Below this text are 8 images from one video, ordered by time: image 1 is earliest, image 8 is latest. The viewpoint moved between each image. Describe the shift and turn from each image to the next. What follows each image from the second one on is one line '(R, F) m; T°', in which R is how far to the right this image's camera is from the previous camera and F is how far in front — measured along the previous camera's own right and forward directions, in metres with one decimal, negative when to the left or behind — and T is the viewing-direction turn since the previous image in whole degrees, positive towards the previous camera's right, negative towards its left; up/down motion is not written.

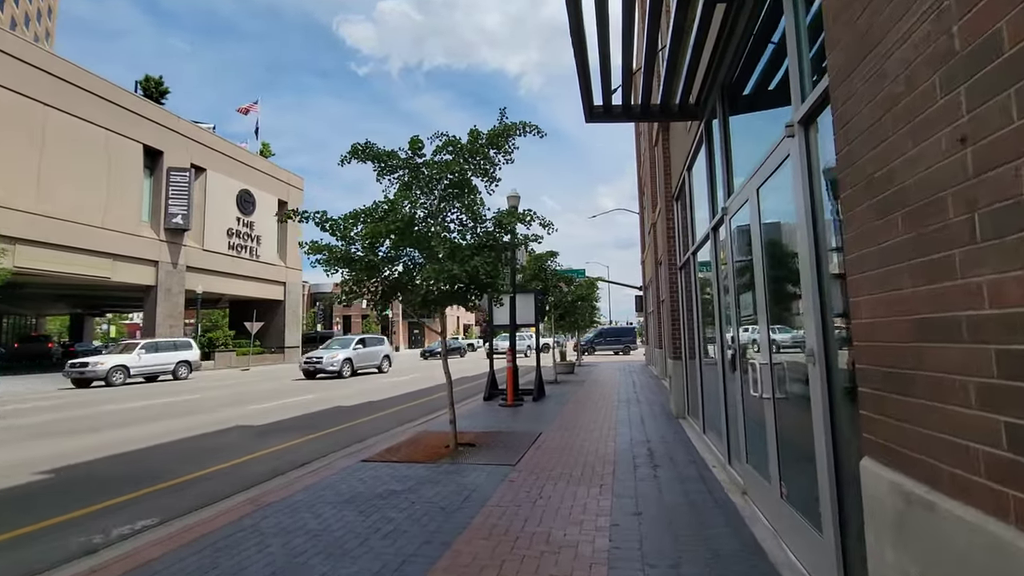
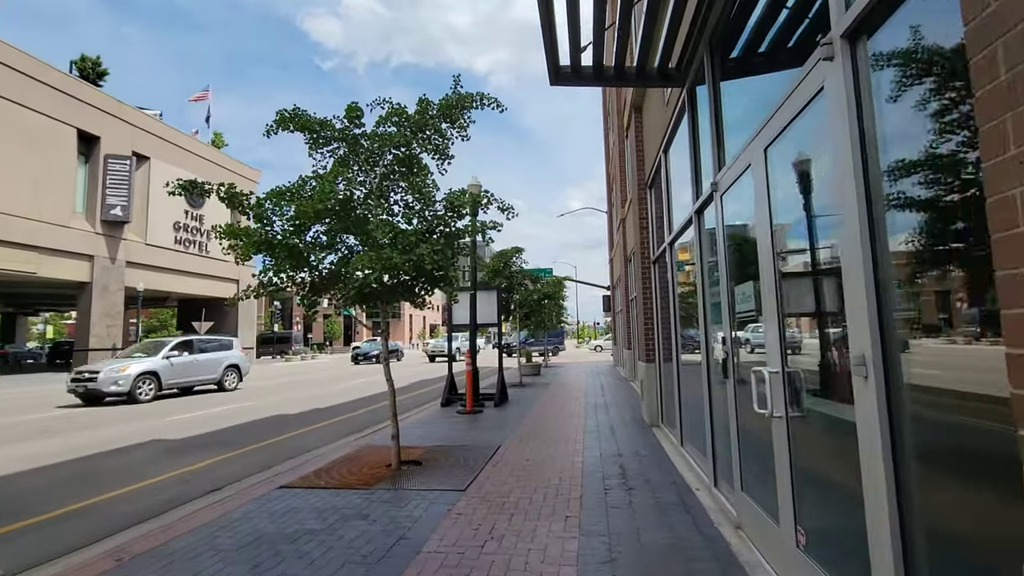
(+0.2, +1.0) m; +4°
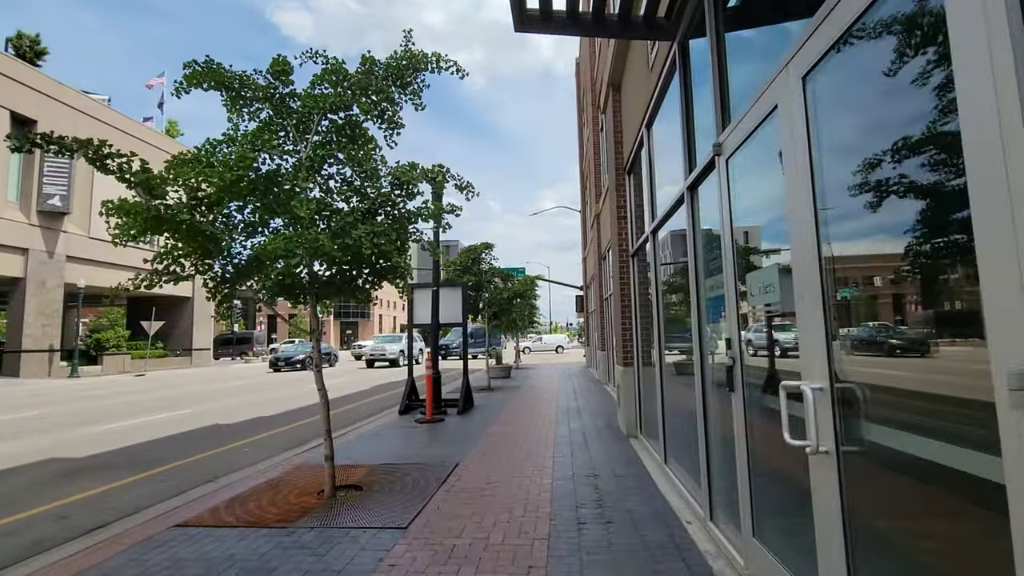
(+0.2, +1.0) m; +3°
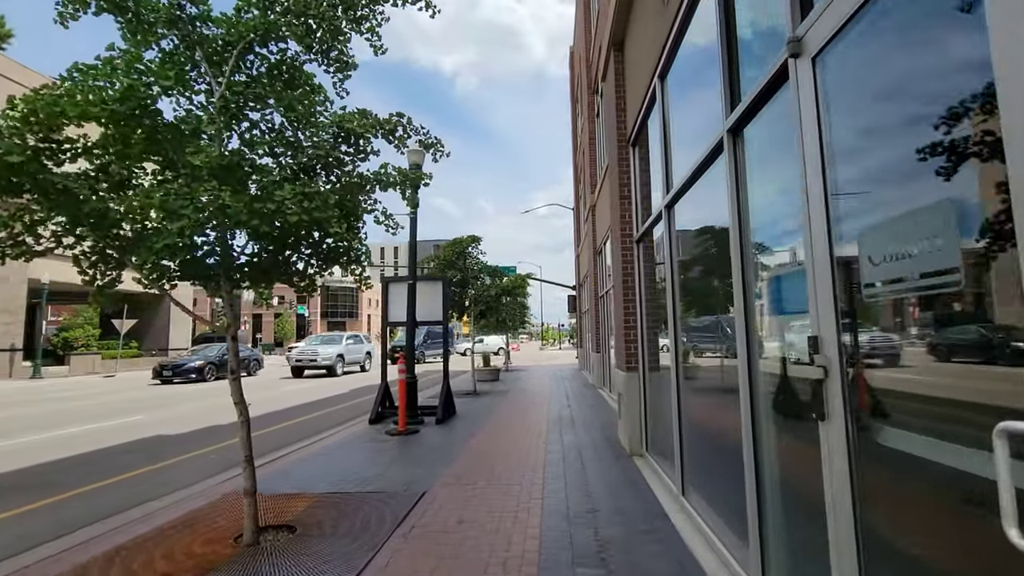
(+0.1, +1.2) m; +1°
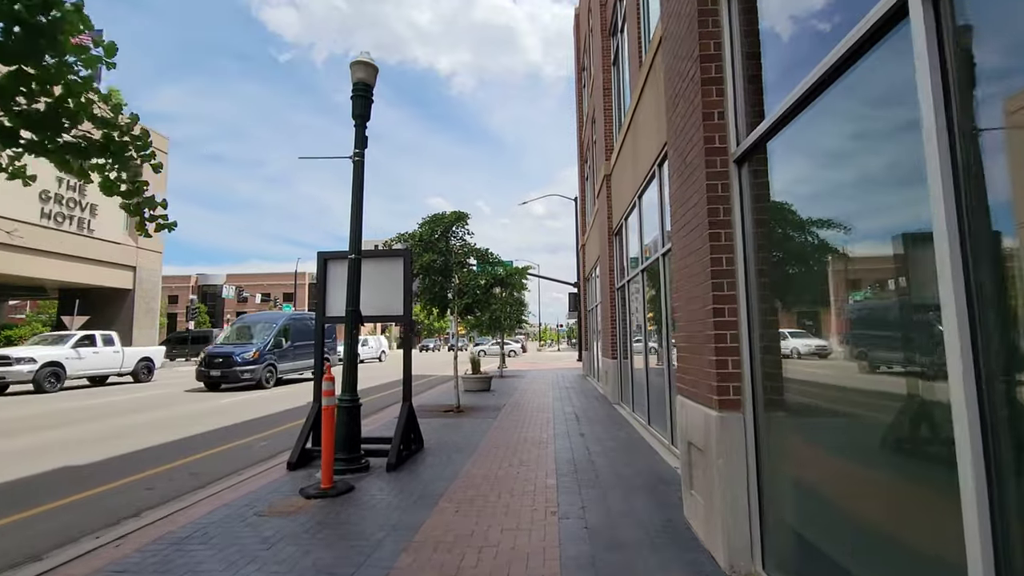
(+0.1, +3.3) m; 0°
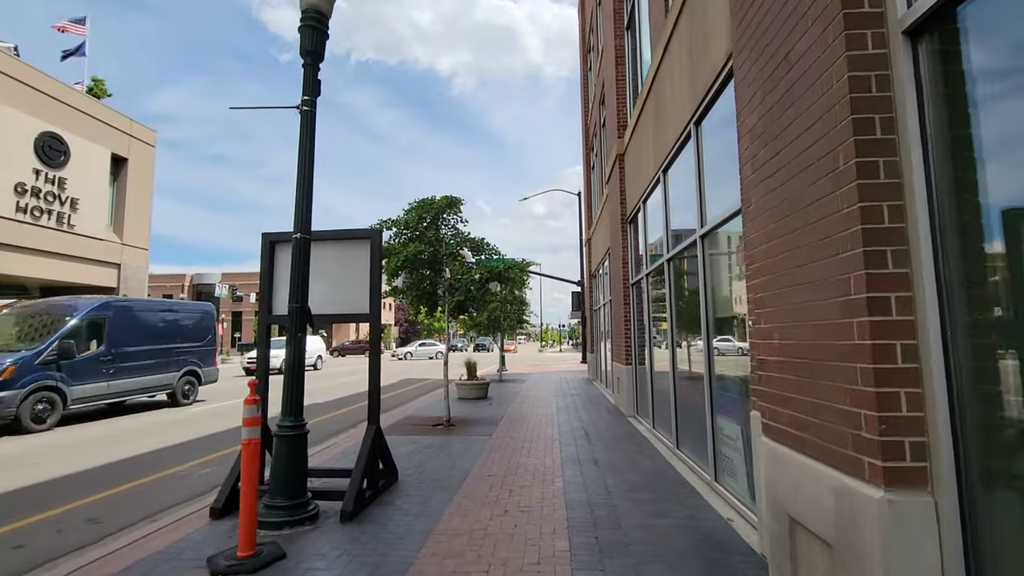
(0.0, +1.6) m; 0°
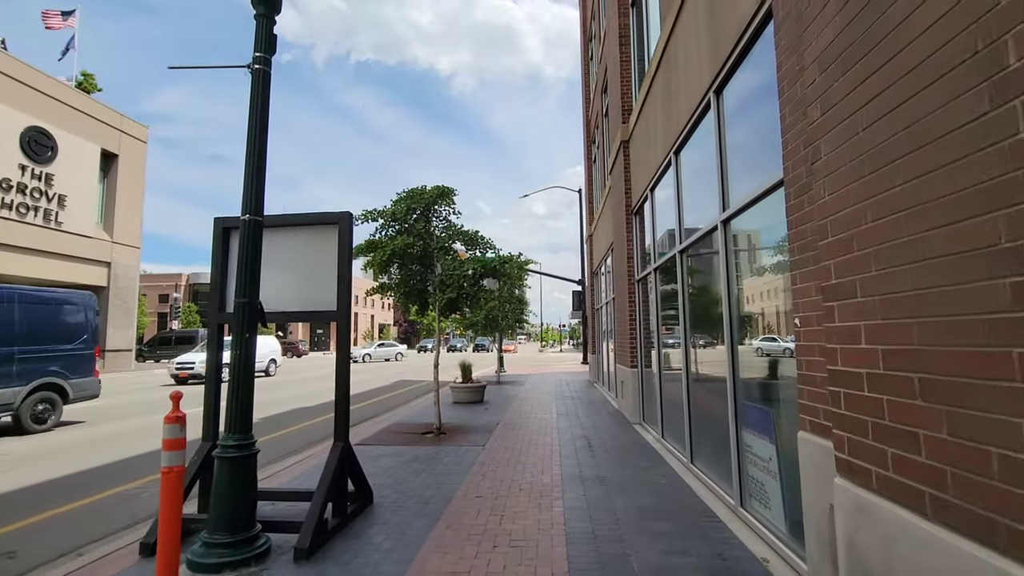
(+0.1, +0.8) m; 0°
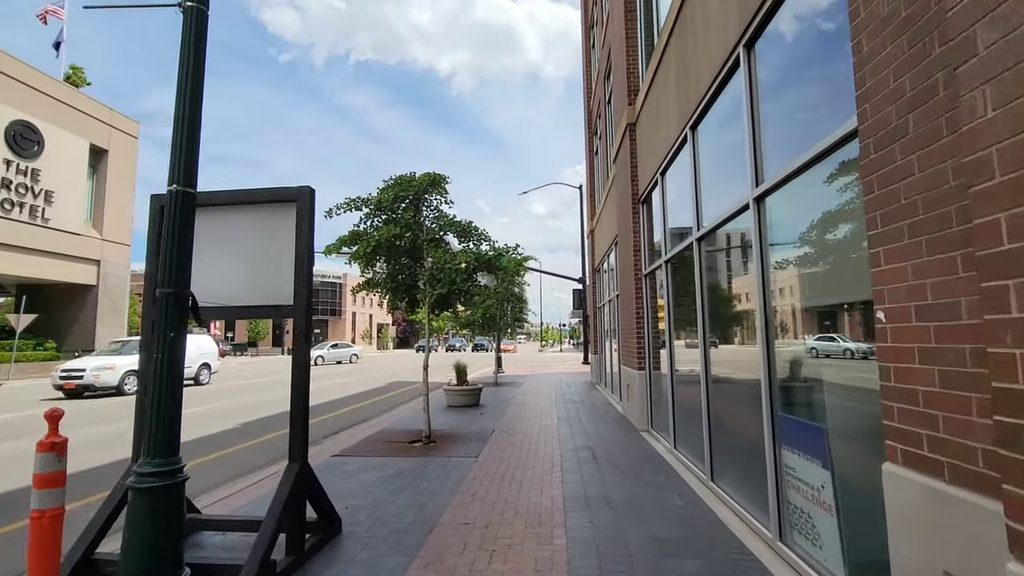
(+0.1, +0.8) m; 0°
